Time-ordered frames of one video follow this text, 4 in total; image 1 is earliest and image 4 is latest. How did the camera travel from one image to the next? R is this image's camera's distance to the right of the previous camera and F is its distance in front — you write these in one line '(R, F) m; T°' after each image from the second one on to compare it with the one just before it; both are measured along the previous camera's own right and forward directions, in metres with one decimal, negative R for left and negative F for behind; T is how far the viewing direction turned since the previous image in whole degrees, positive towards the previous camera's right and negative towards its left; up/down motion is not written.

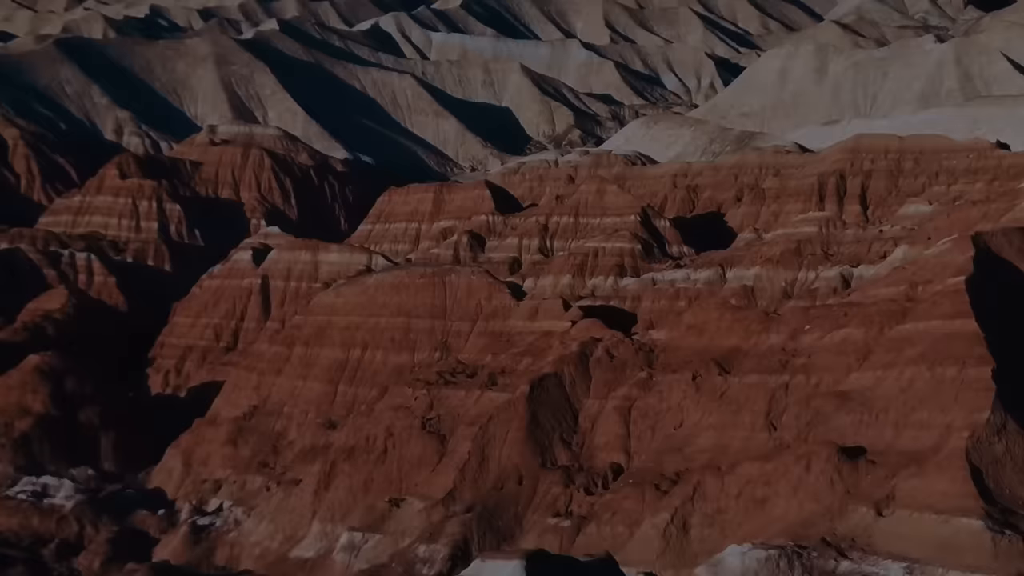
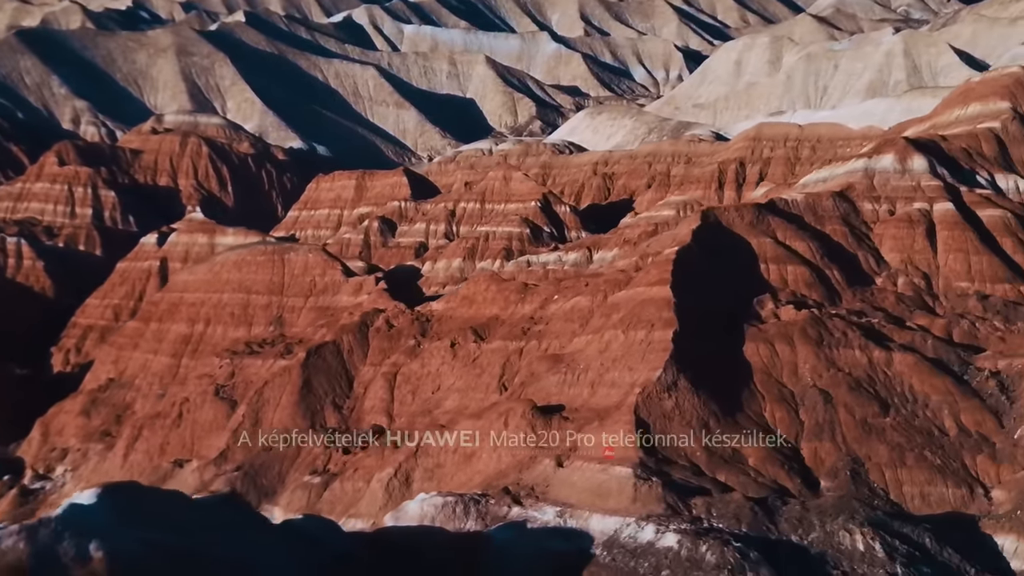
(+4.8, -2.4) m; -1°
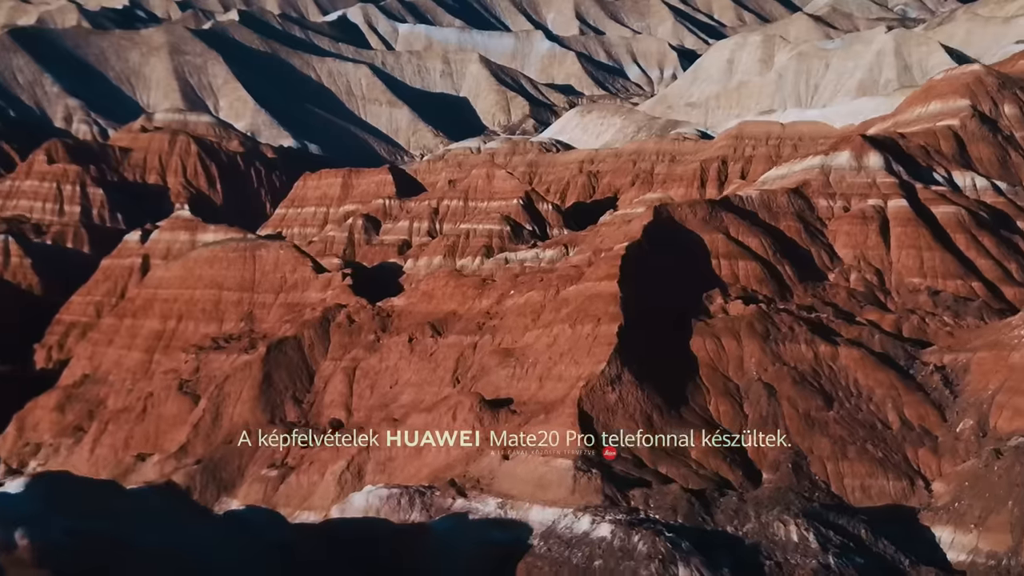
(+0.9, -0.4) m; 0°
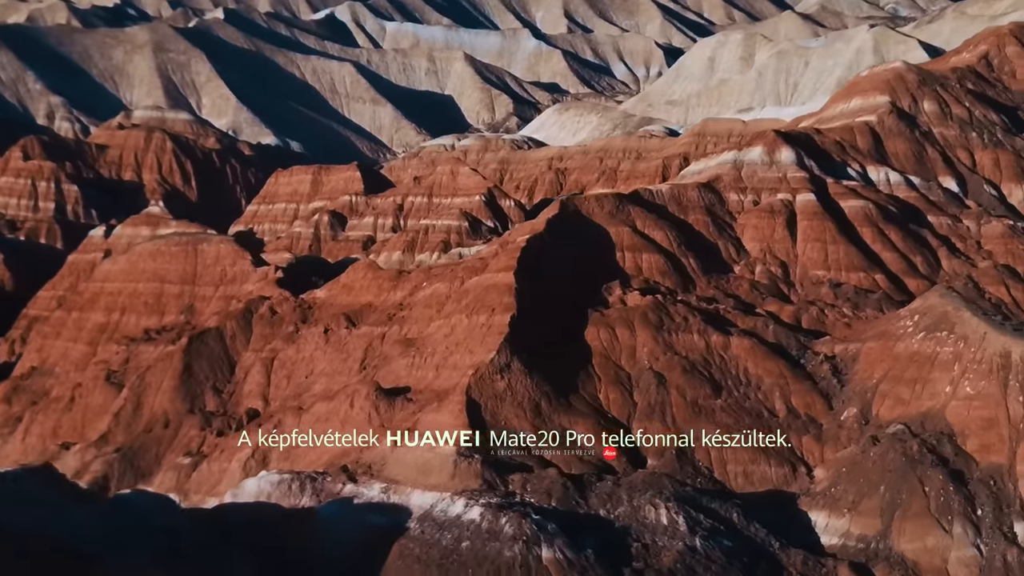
(+1.8, -0.8) m; 0°
